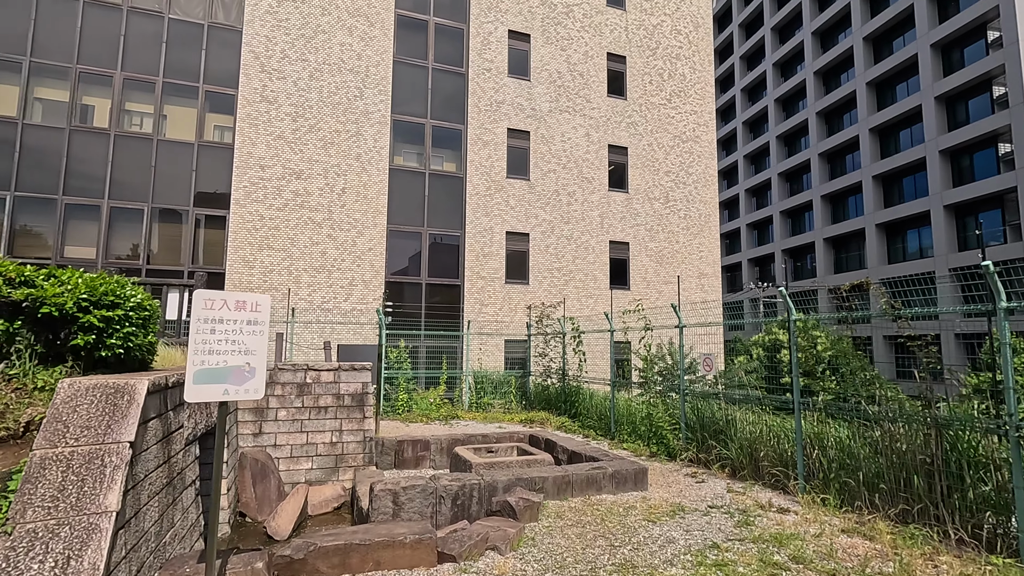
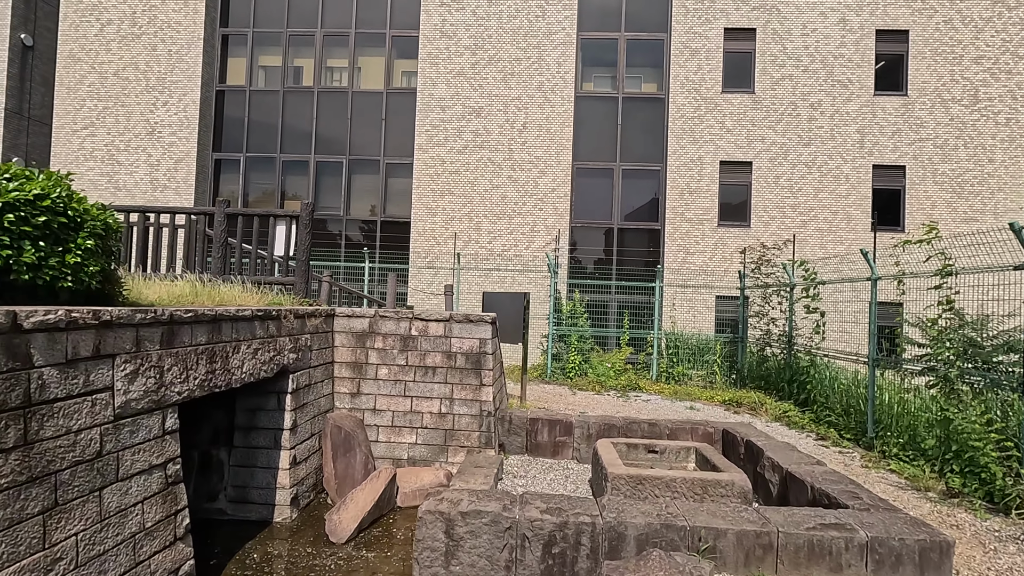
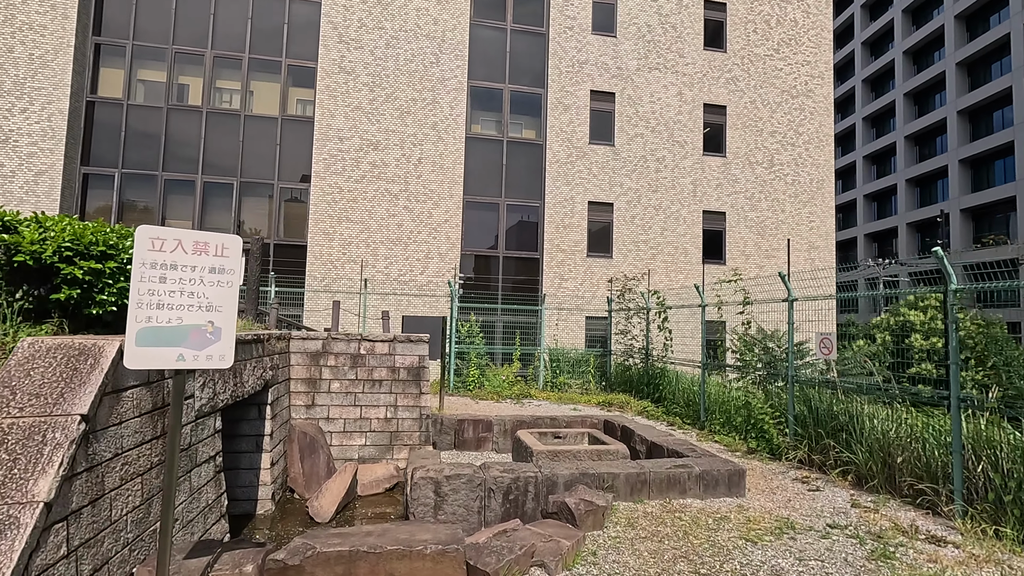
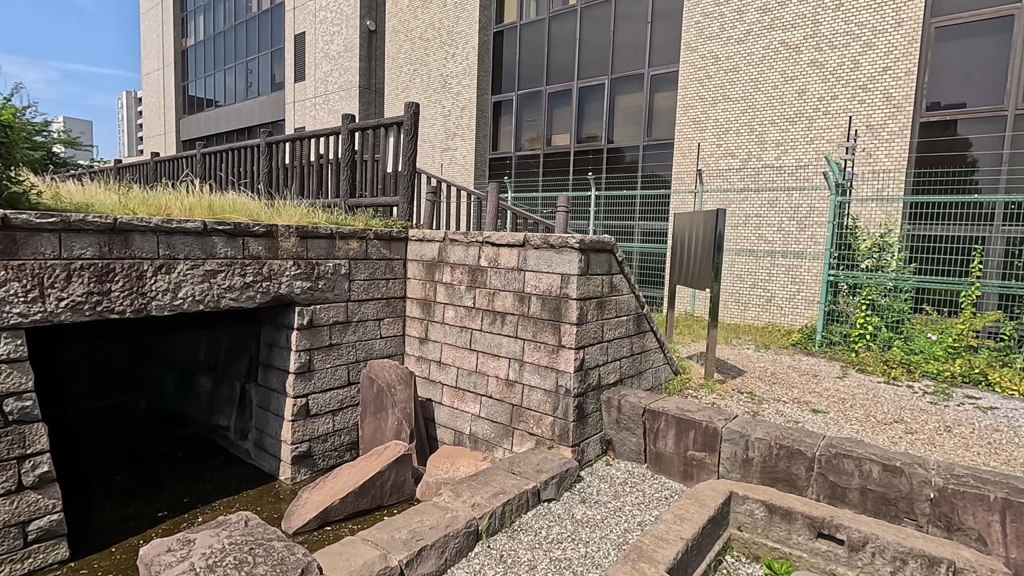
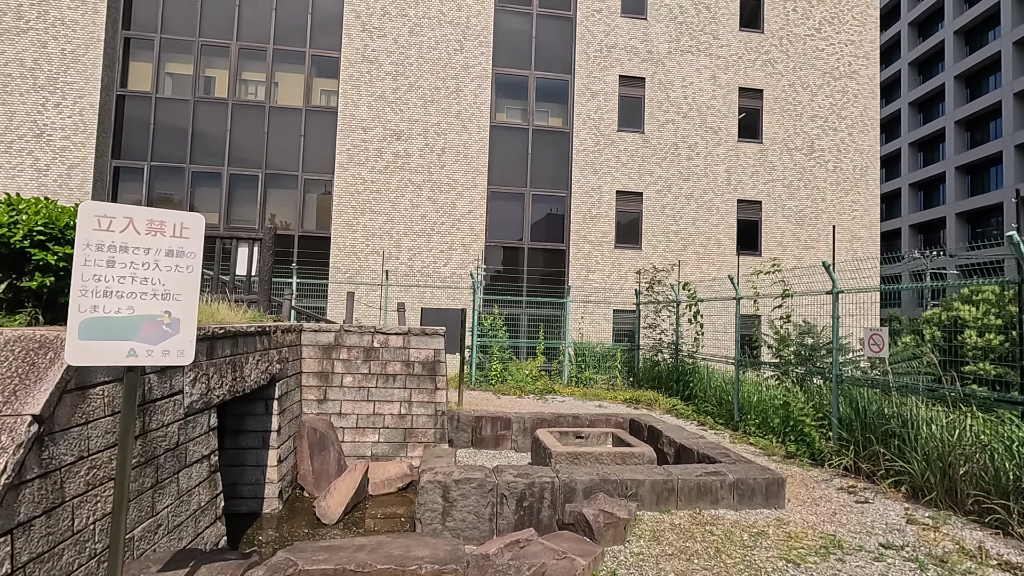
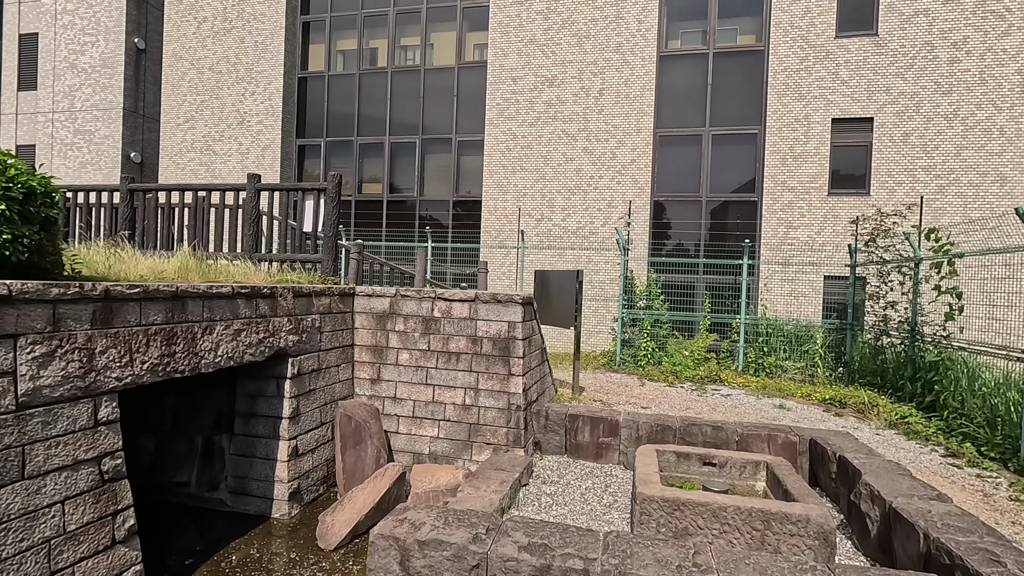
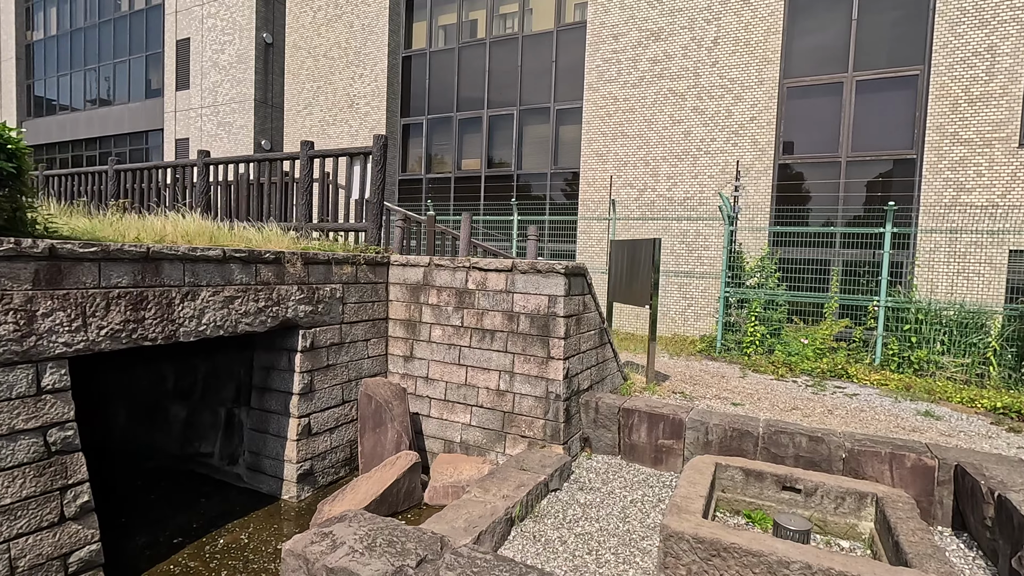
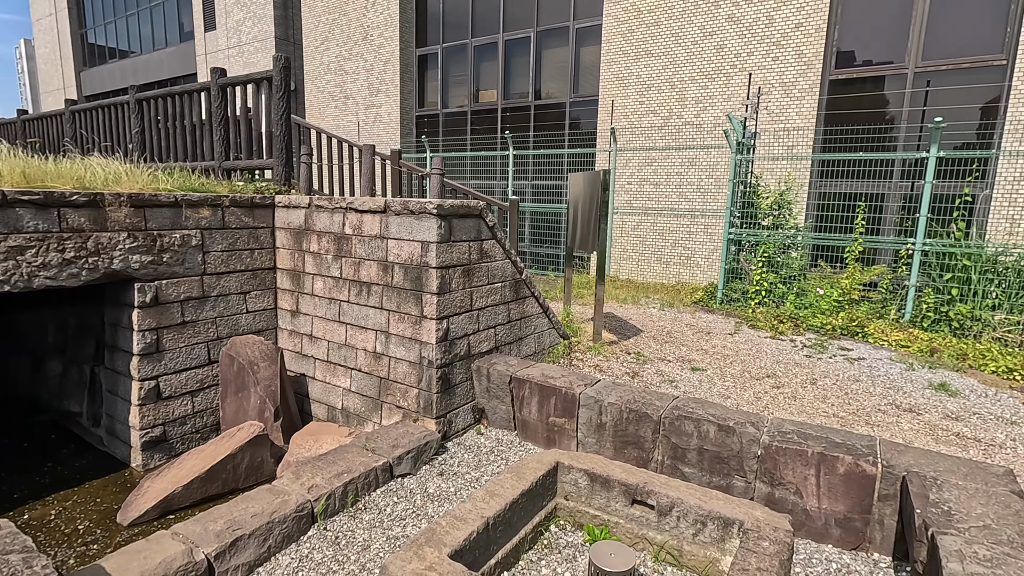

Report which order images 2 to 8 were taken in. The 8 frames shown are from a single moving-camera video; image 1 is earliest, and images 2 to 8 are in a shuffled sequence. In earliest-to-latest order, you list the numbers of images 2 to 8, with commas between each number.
3, 5, 2, 6, 7, 4, 8
